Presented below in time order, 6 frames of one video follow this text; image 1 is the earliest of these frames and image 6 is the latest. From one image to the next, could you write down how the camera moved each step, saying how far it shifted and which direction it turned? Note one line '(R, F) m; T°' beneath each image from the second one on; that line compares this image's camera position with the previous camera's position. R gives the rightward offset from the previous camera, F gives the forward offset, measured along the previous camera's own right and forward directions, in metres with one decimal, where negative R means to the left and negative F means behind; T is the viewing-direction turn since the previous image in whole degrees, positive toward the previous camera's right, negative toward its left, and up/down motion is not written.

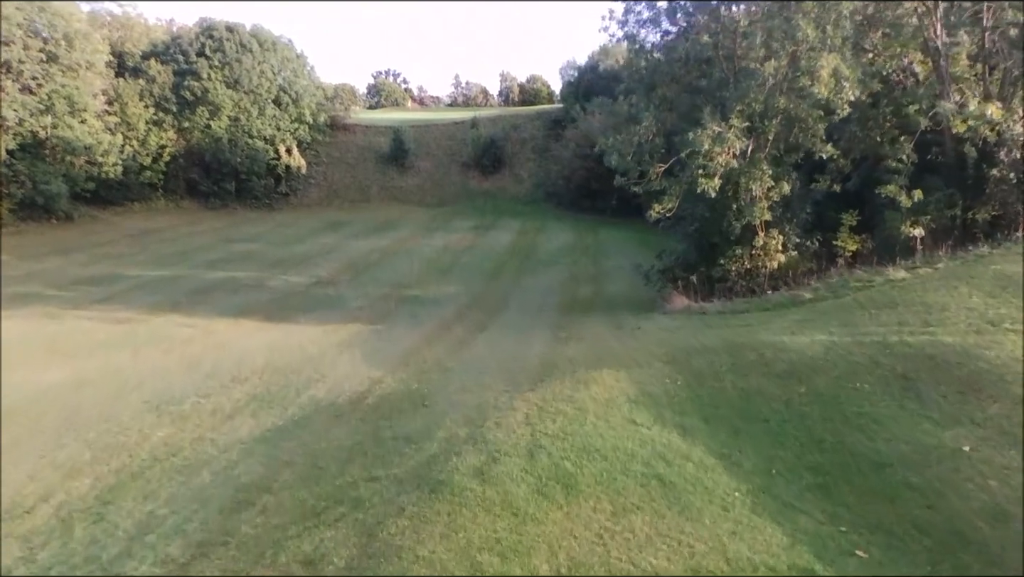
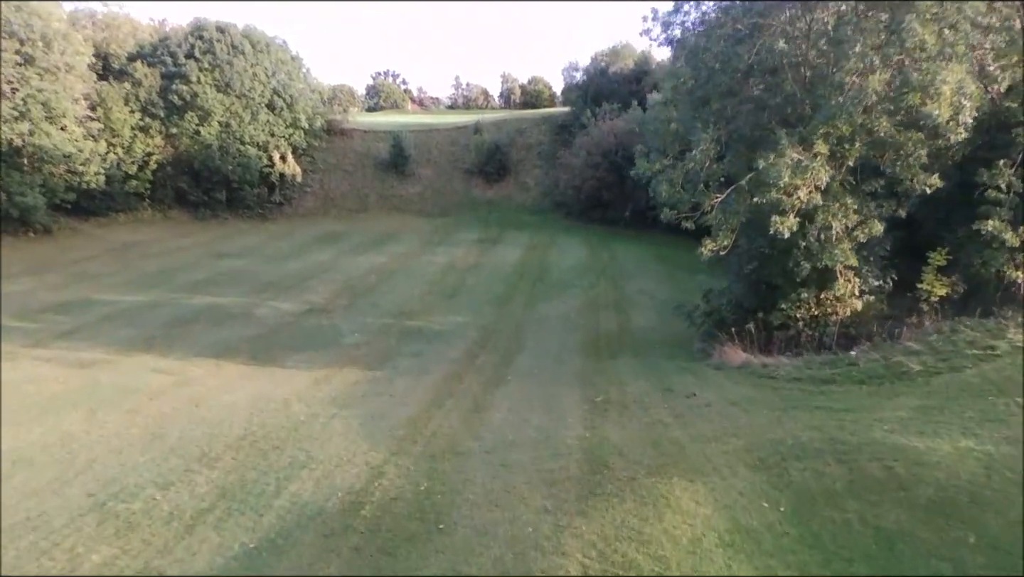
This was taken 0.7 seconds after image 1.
(-0.3, +1.4) m; 0°
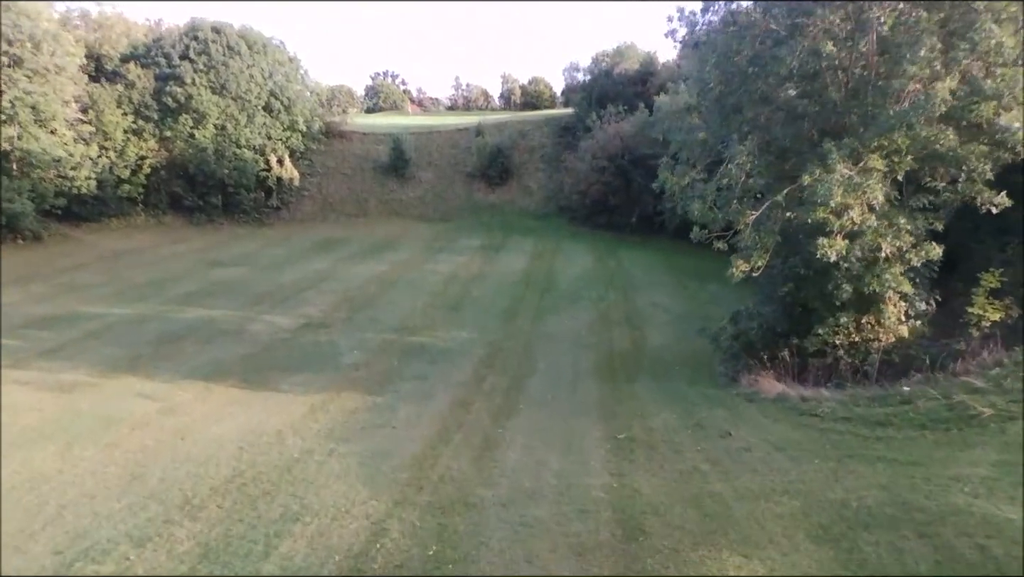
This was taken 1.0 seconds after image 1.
(-0.2, +0.7) m; 0°
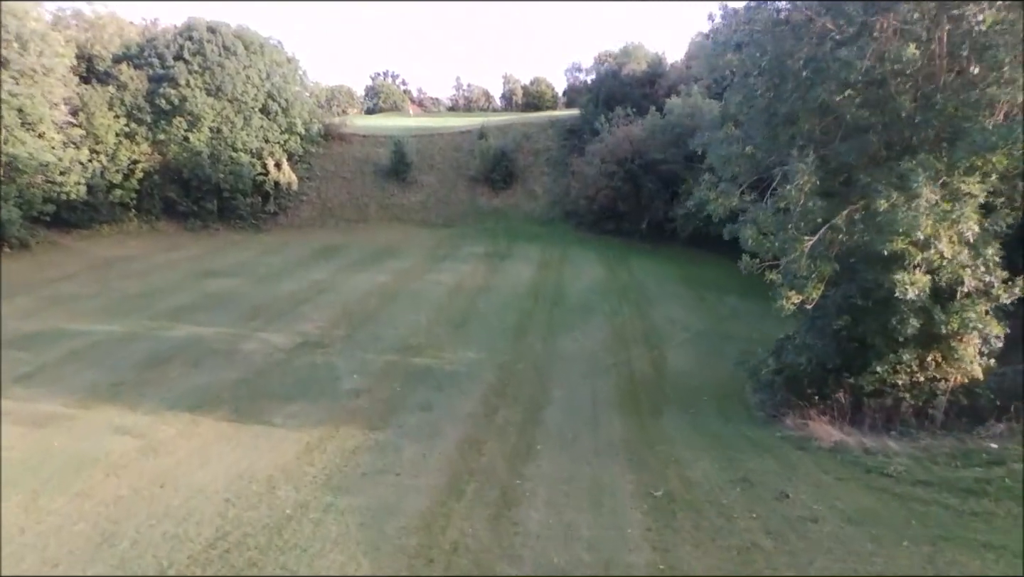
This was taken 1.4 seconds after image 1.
(-0.2, +0.8) m; 0°
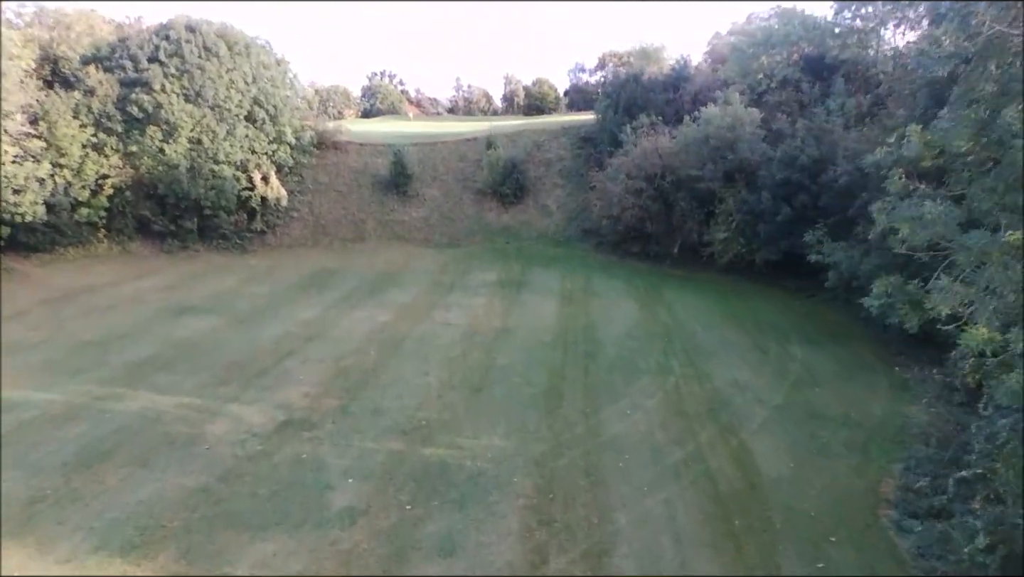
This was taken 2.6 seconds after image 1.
(-0.6, +2.5) m; 0°
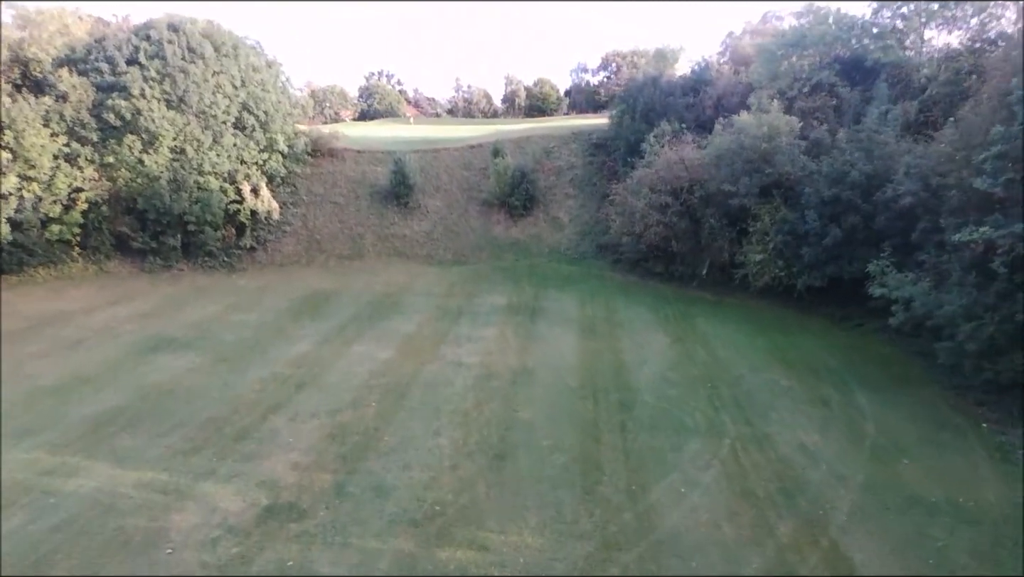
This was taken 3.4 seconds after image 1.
(-0.5, +1.8) m; 0°
